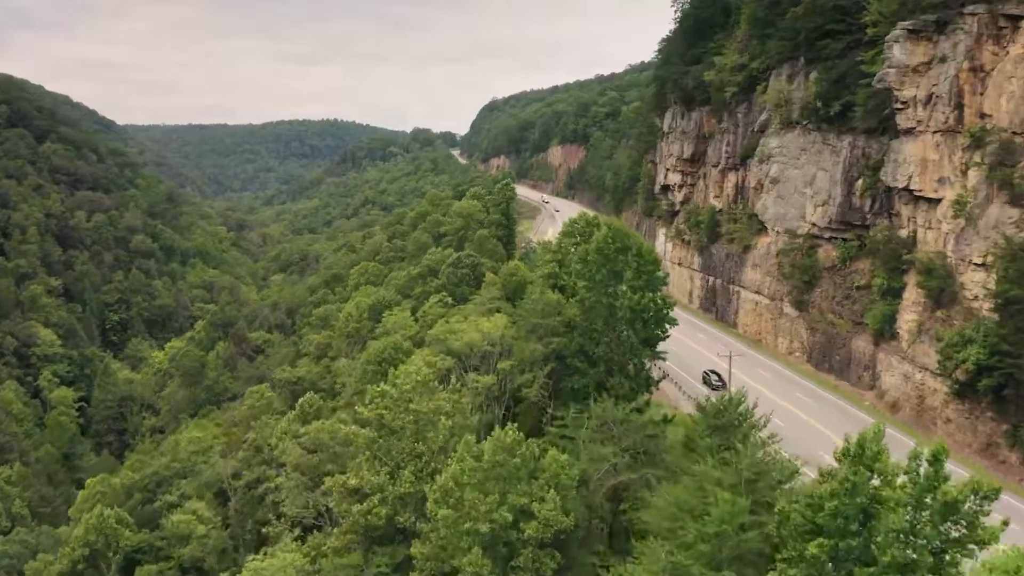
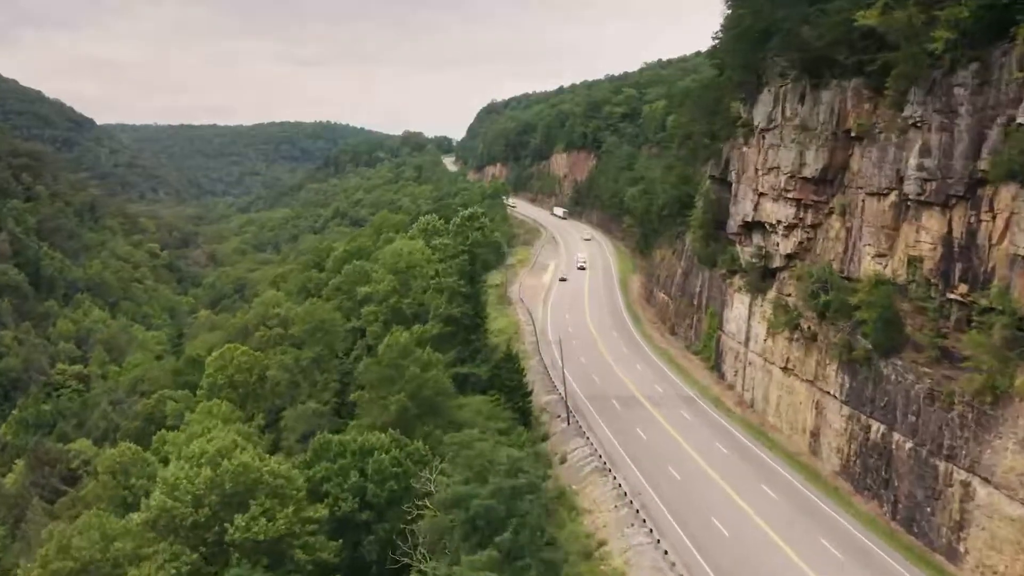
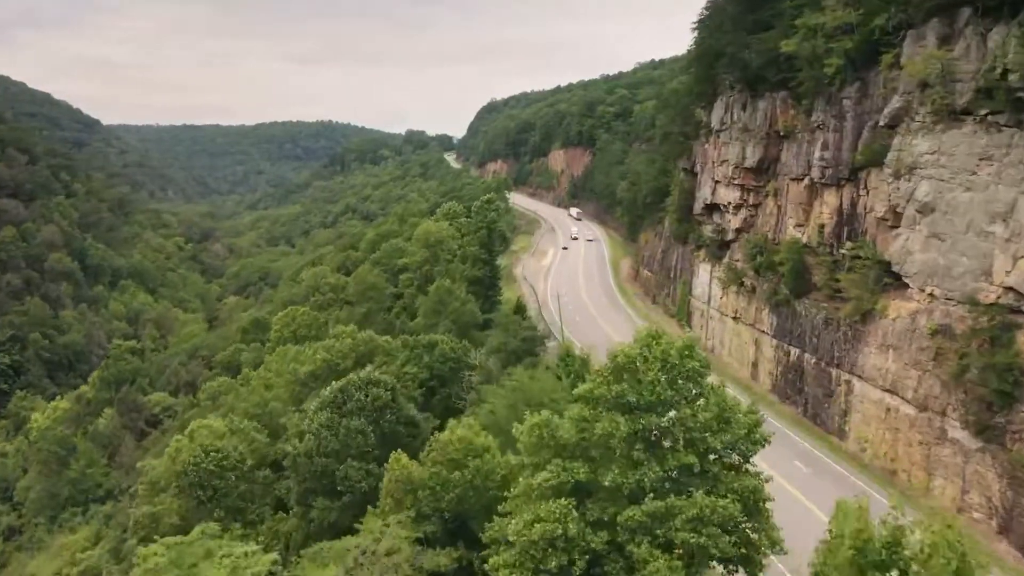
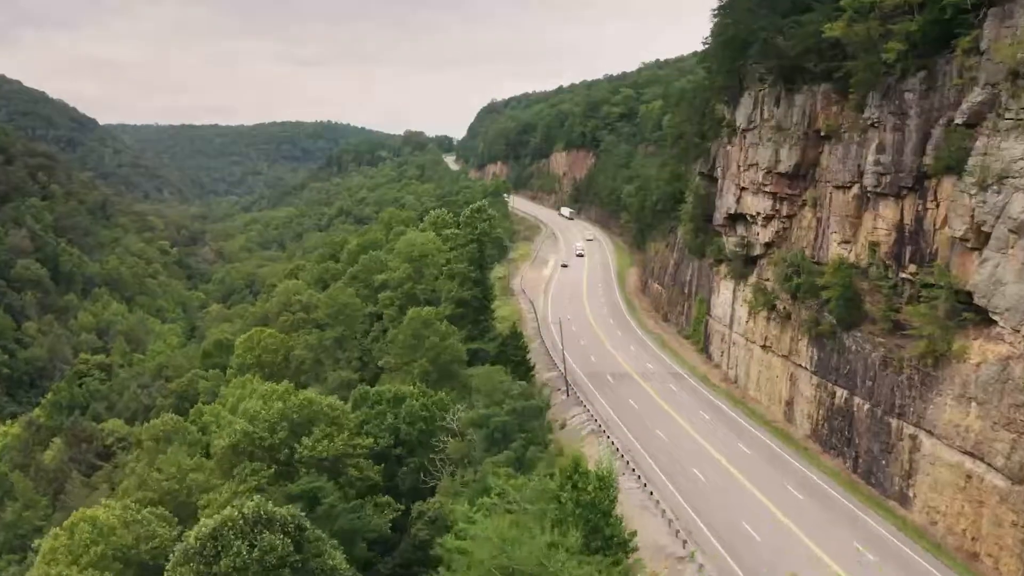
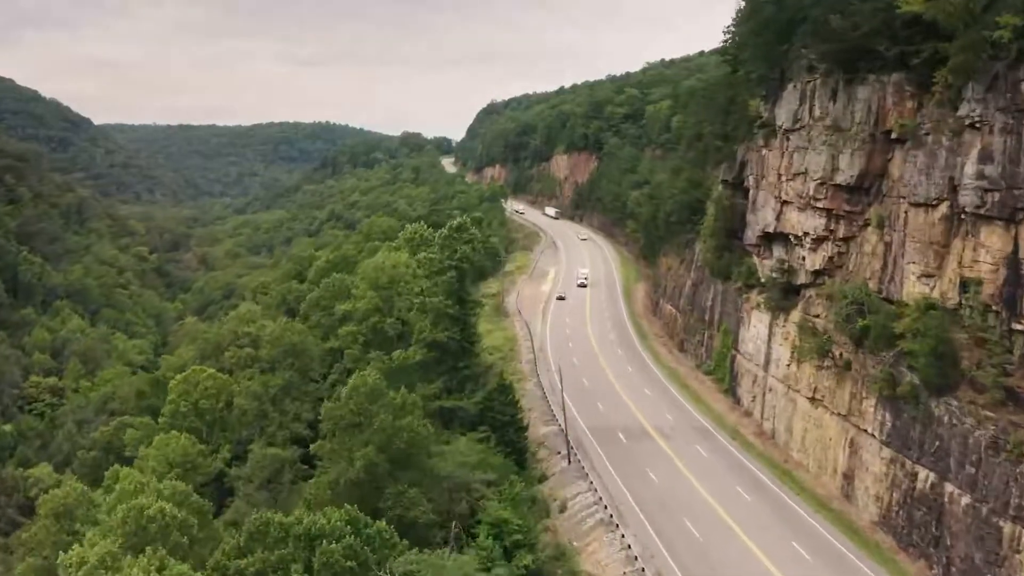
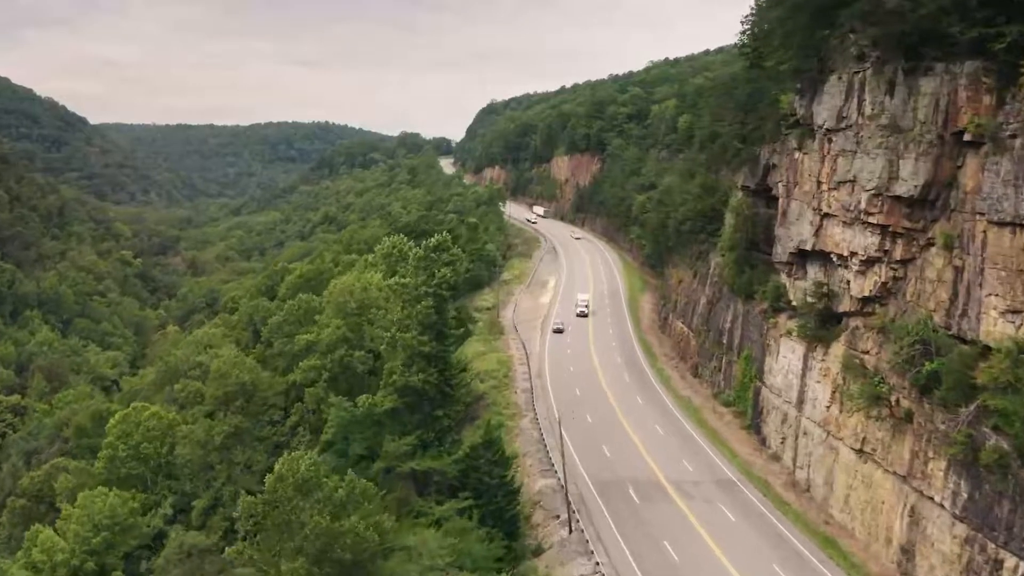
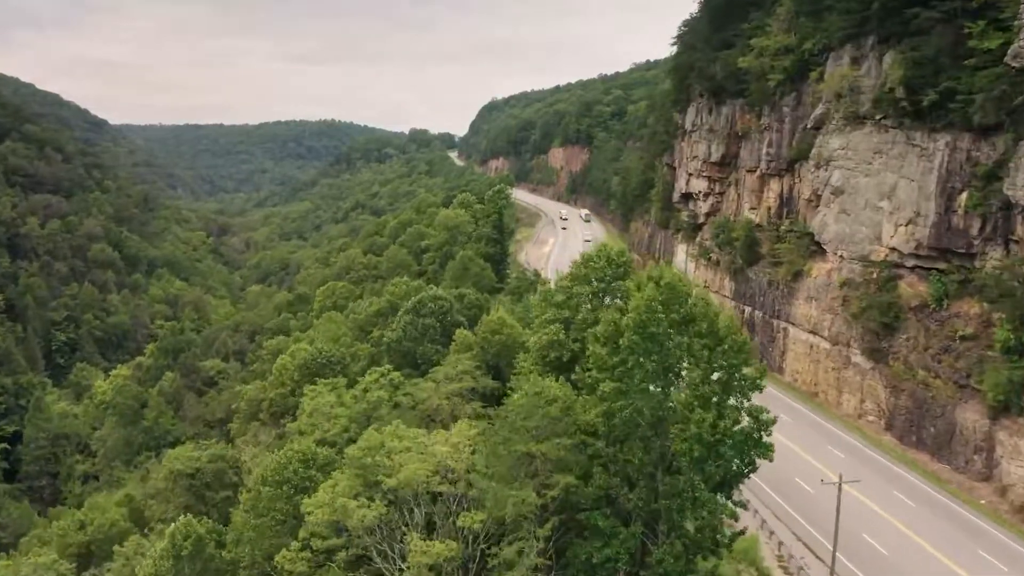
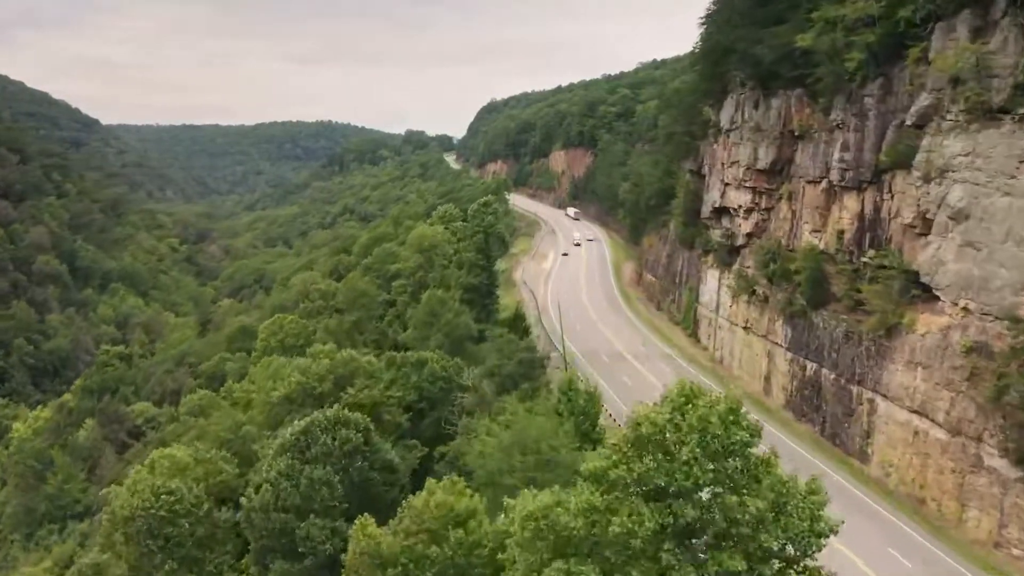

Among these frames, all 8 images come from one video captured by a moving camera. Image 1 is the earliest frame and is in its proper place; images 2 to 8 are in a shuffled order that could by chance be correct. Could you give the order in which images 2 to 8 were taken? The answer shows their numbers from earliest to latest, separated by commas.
7, 3, 8, 4, 2, 5, 6
